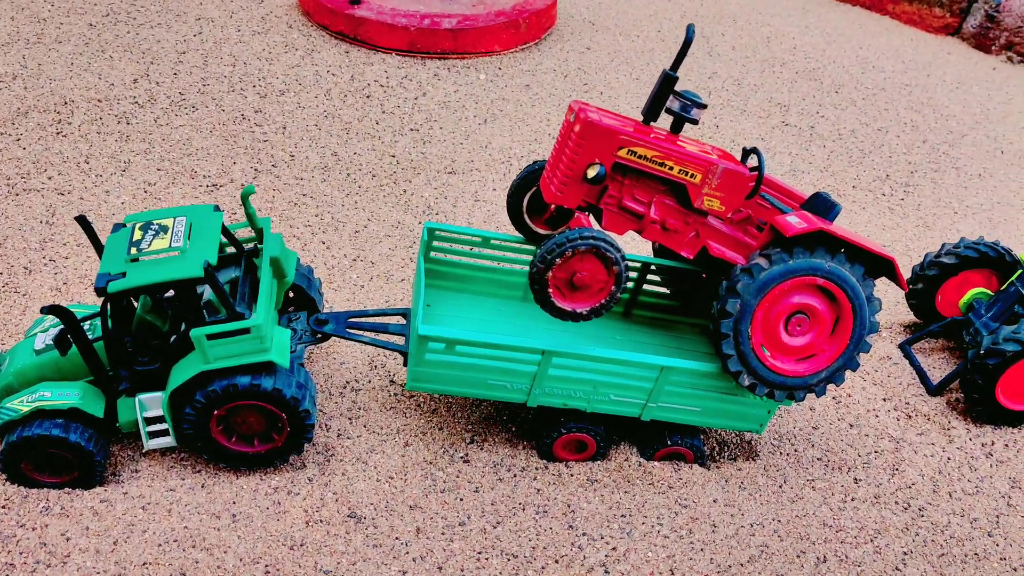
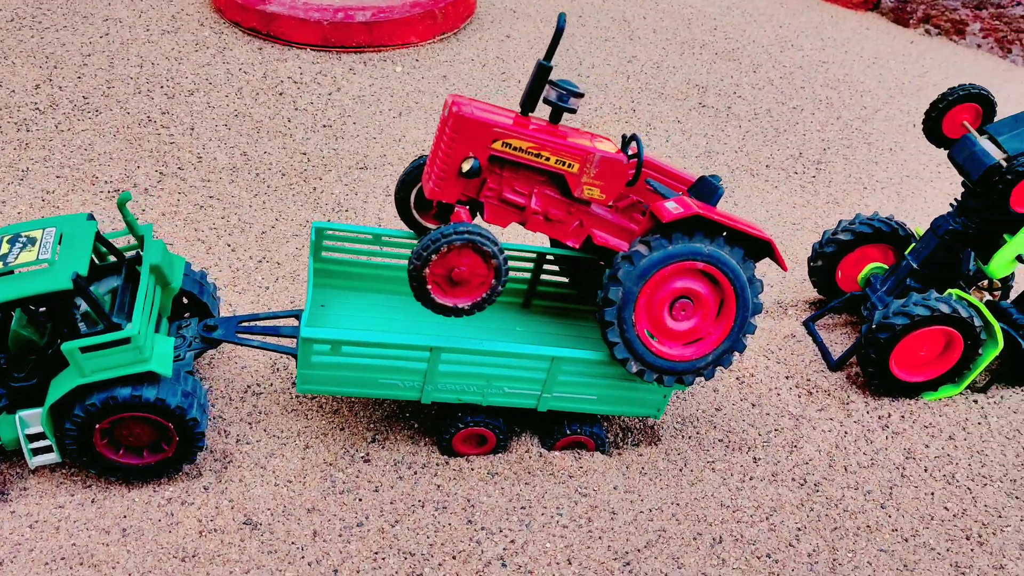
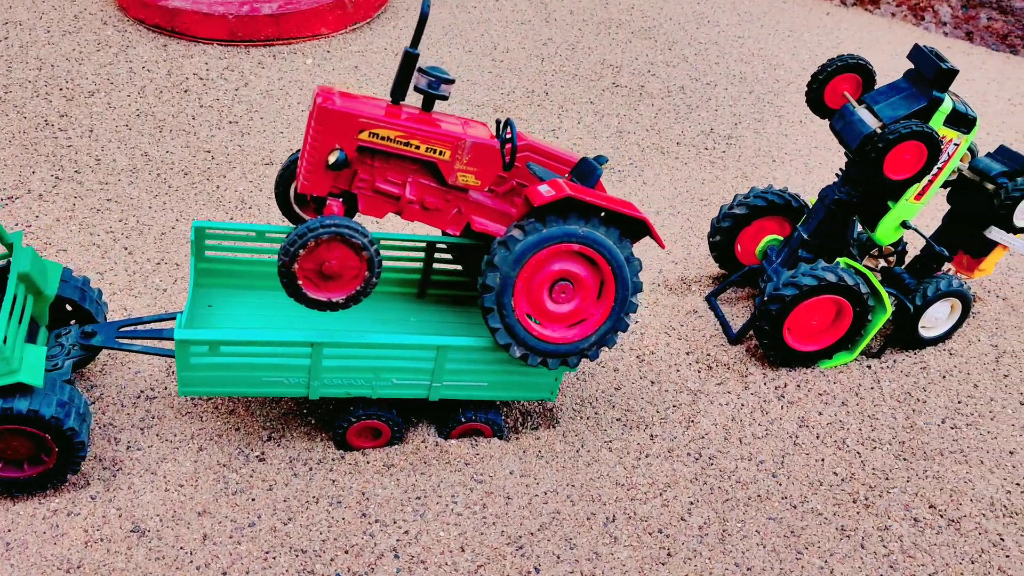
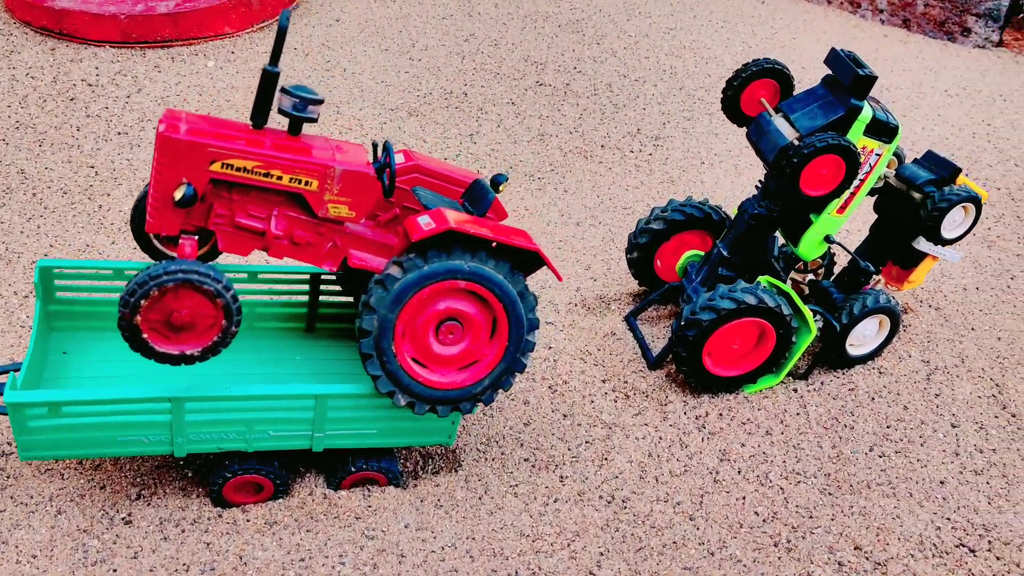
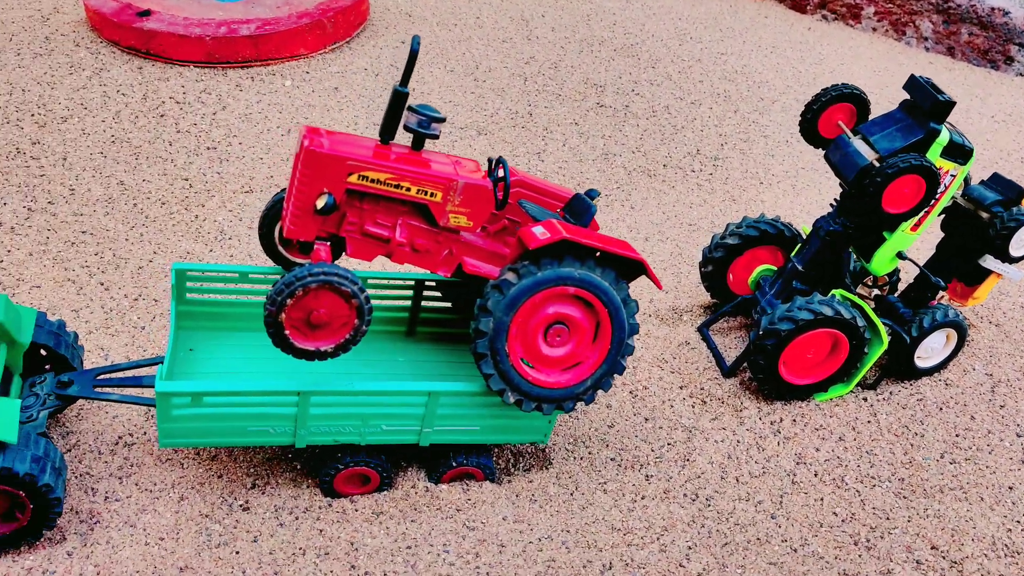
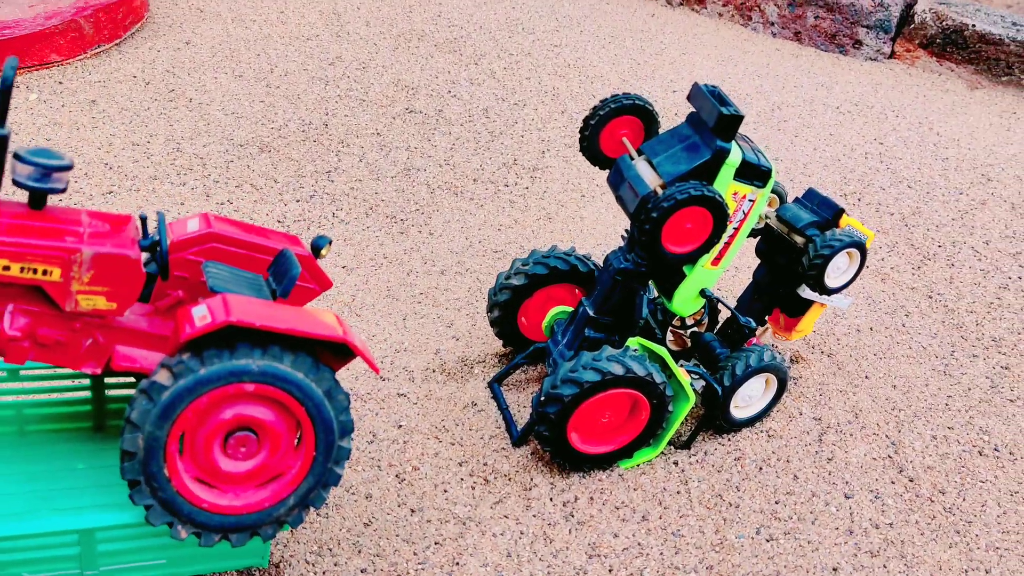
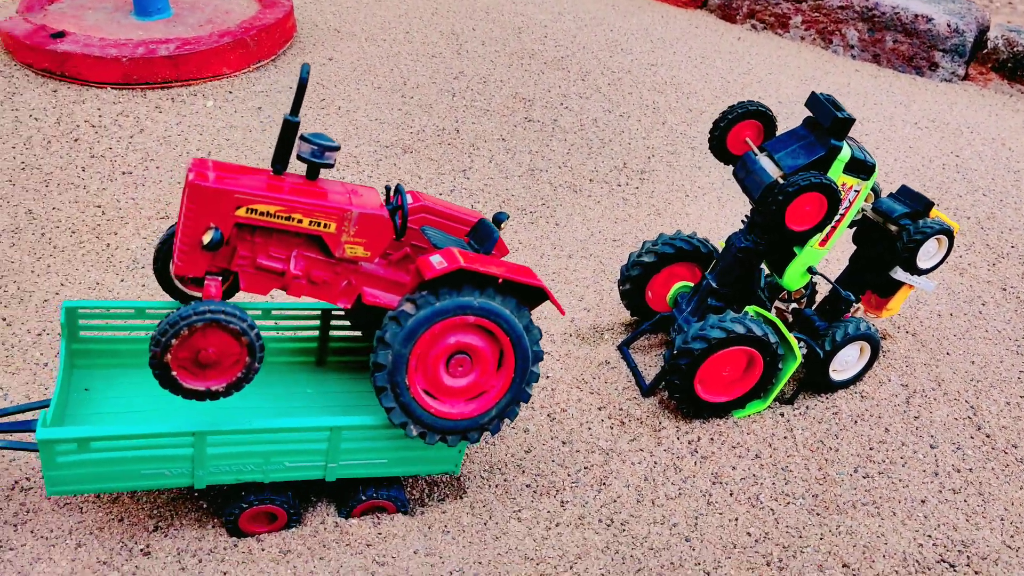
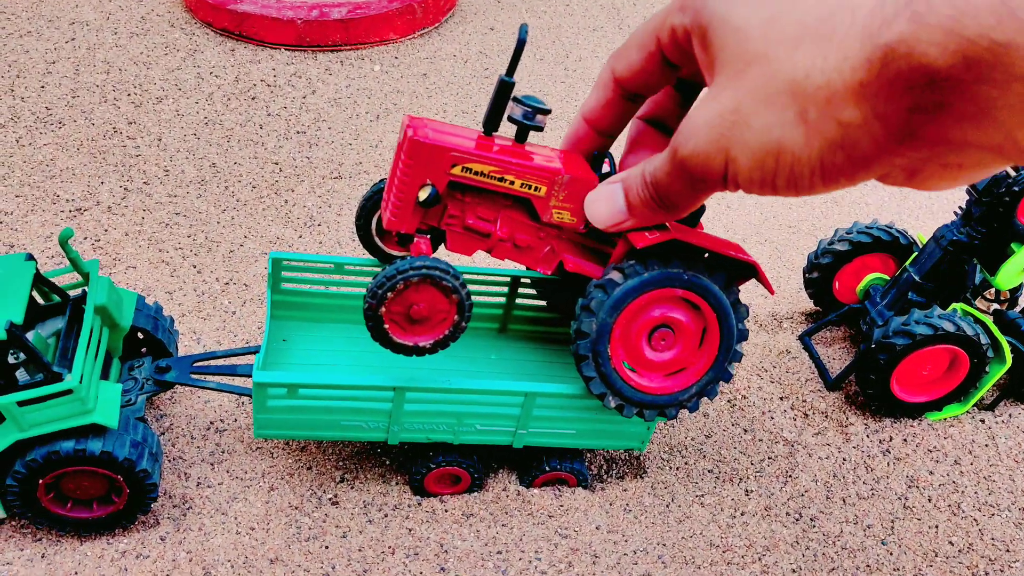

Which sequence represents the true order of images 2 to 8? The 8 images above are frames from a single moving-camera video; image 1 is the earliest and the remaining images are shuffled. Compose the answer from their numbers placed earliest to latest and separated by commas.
2, 3, 4, 6, 7, 5, 8
